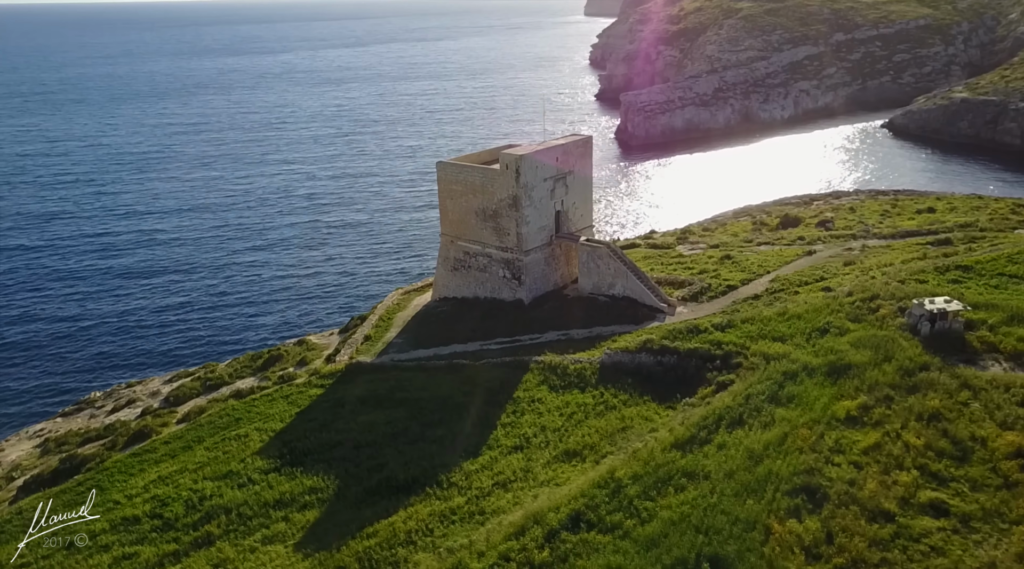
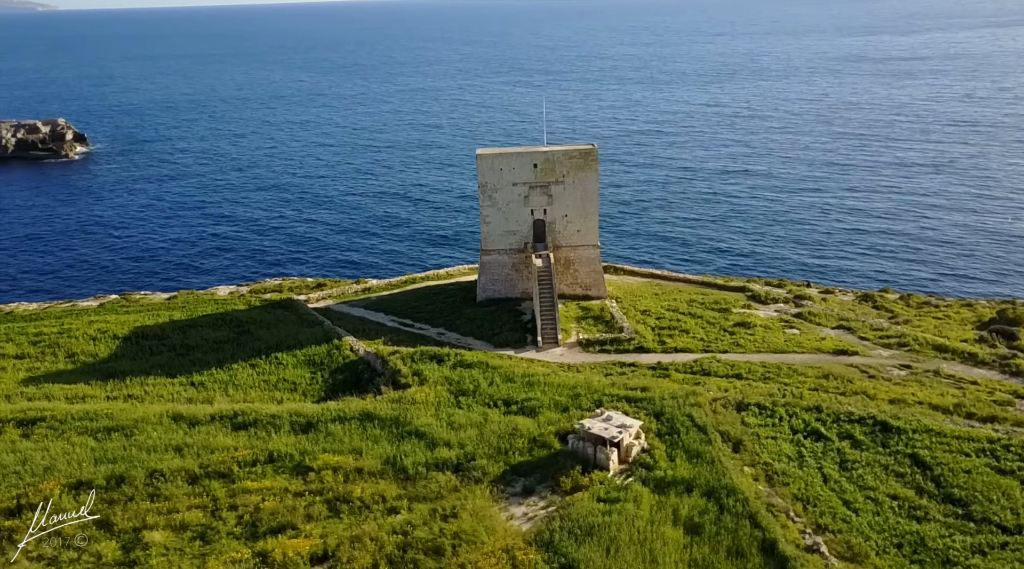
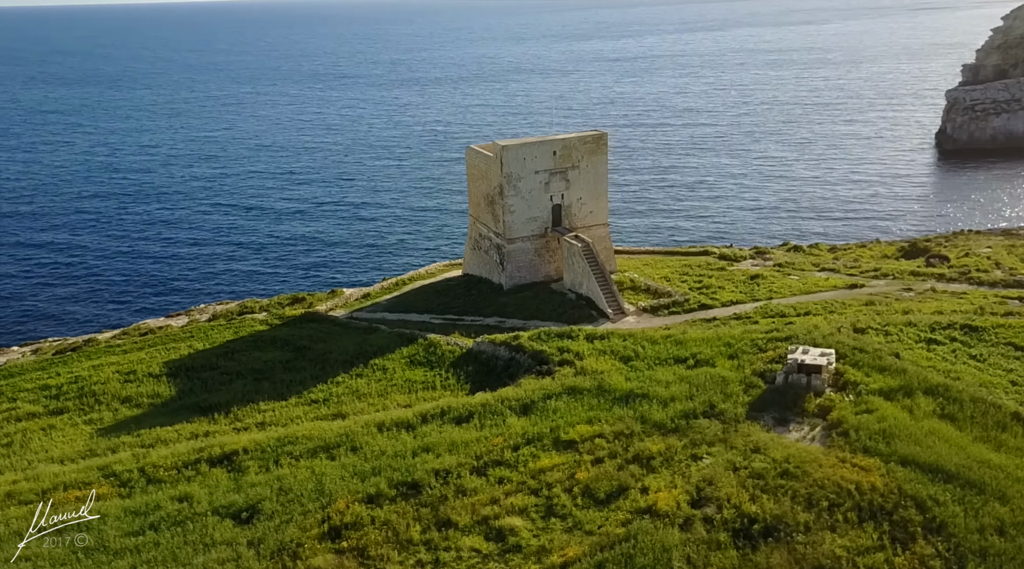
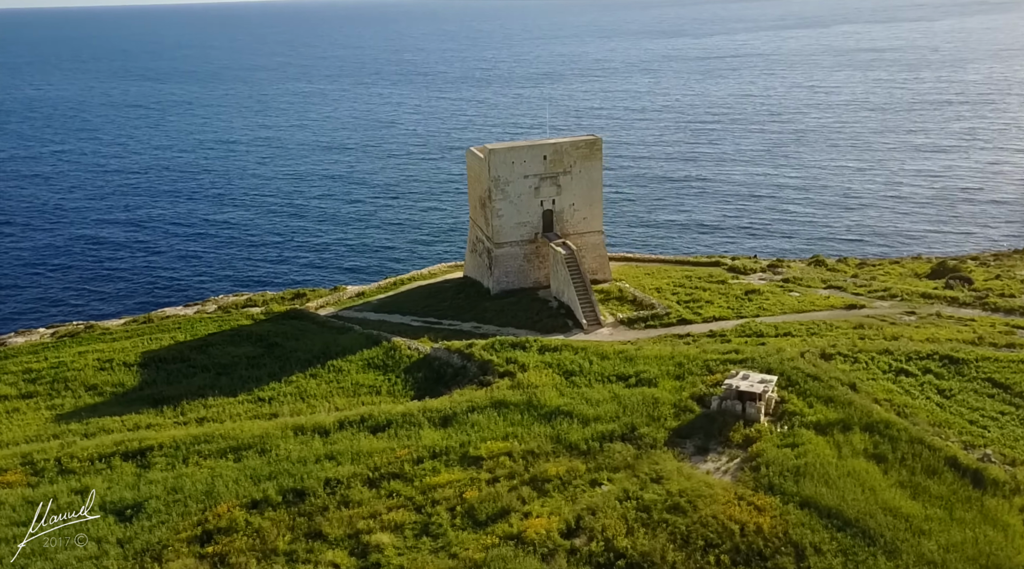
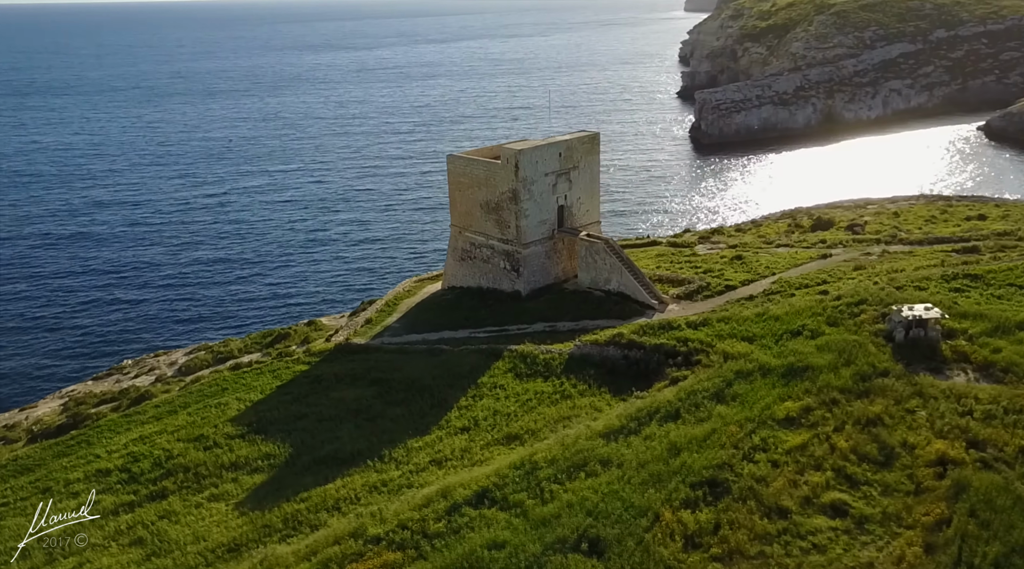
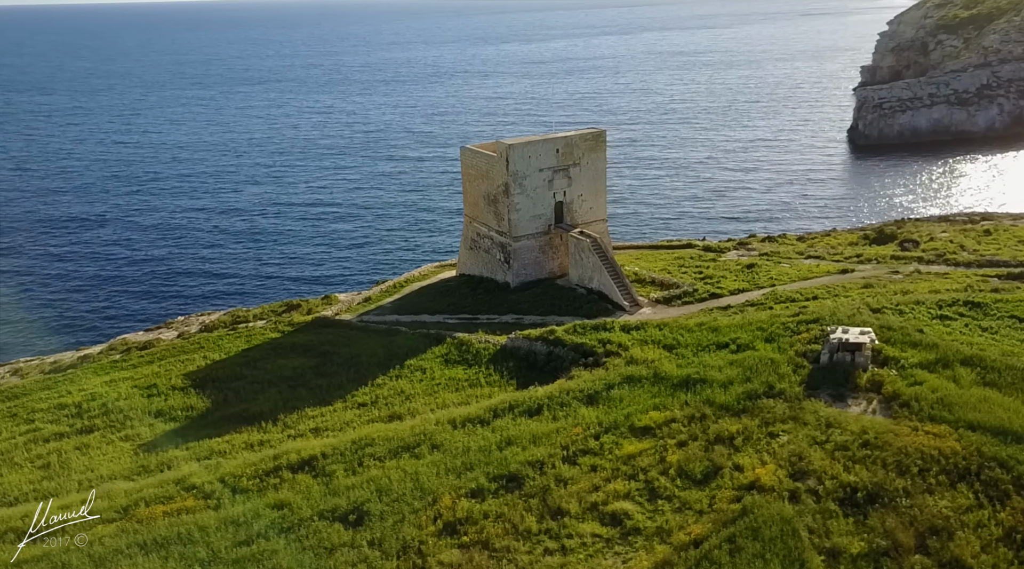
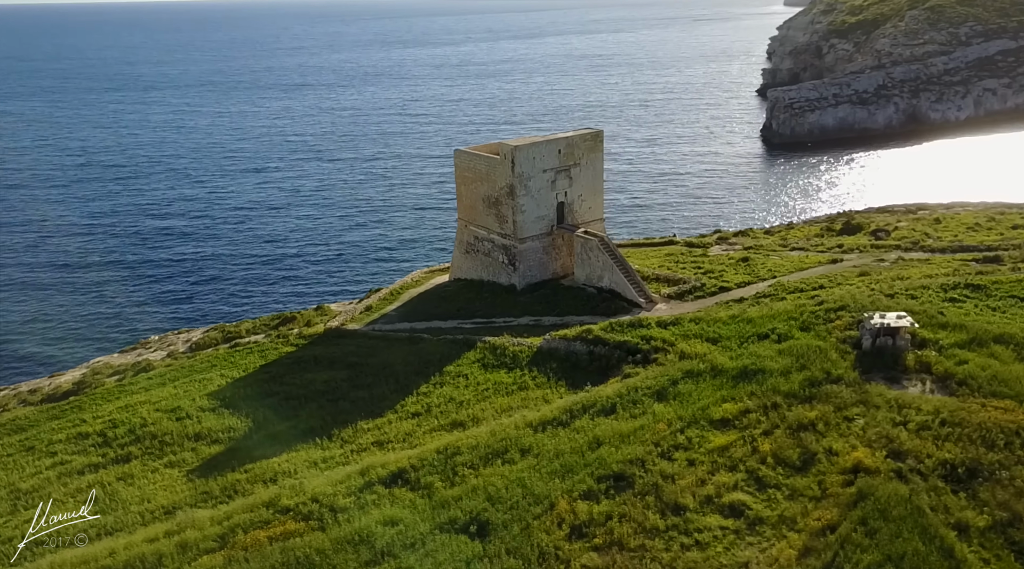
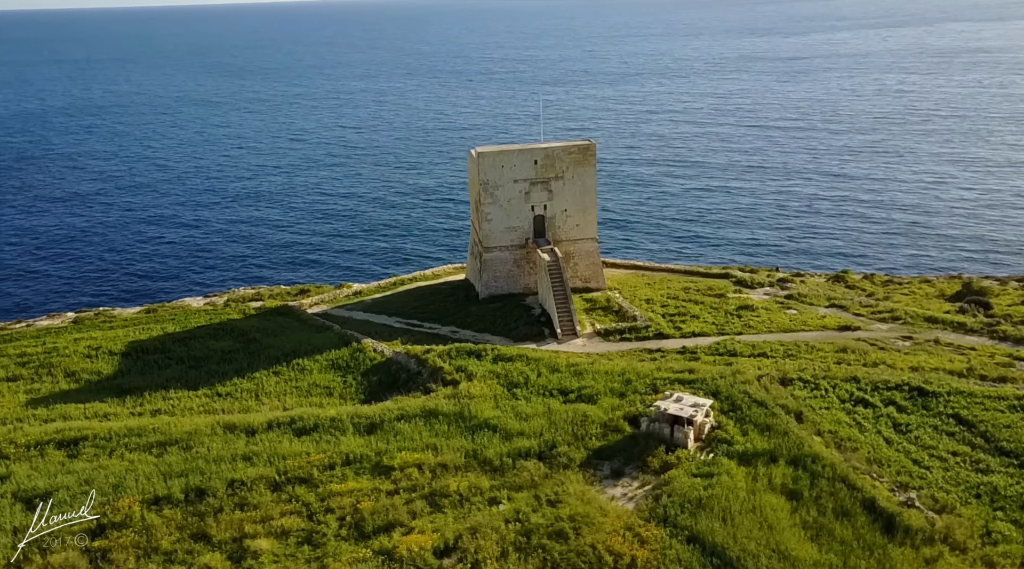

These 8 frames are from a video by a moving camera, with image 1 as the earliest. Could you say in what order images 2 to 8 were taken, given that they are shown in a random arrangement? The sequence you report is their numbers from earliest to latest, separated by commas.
5, 7, 6, 3, 4, 8, 2
